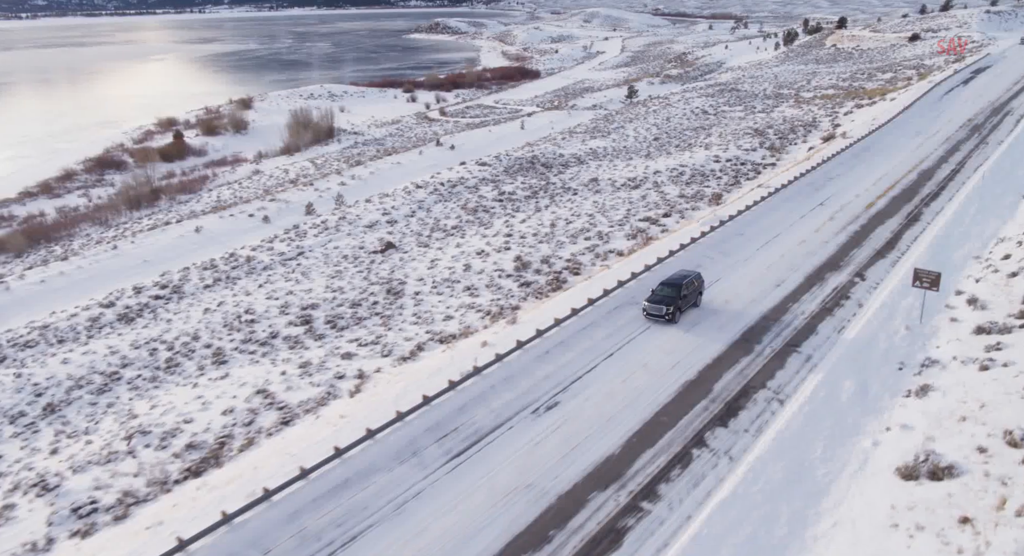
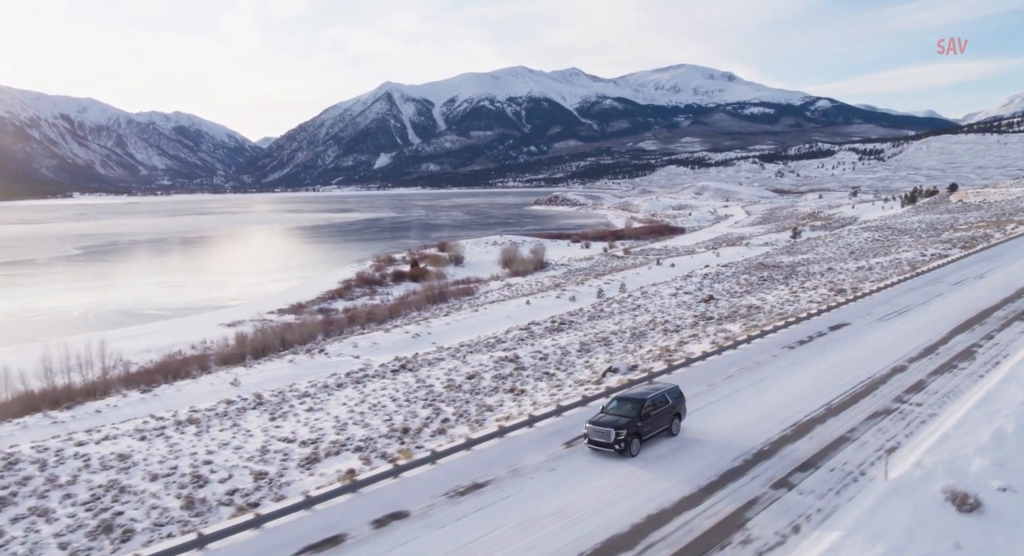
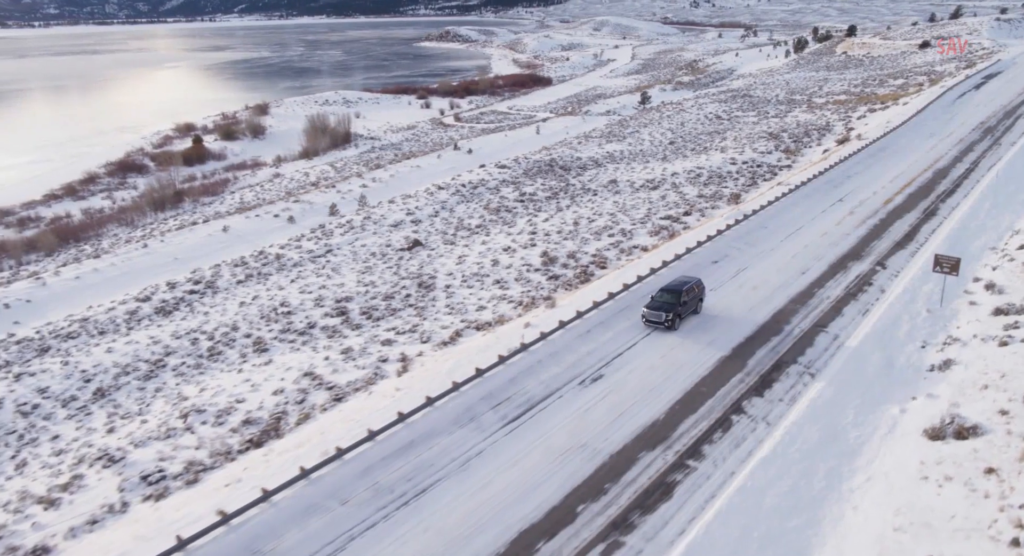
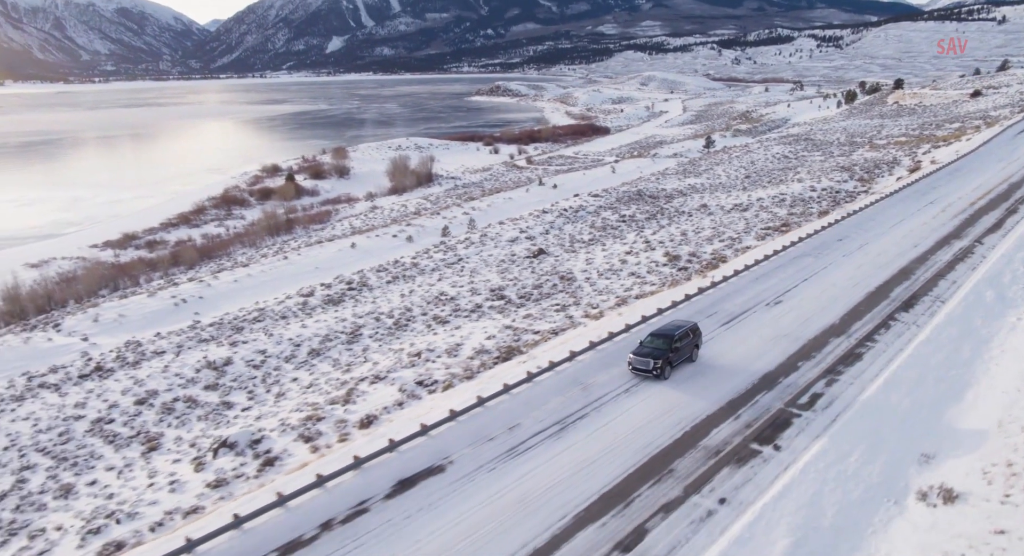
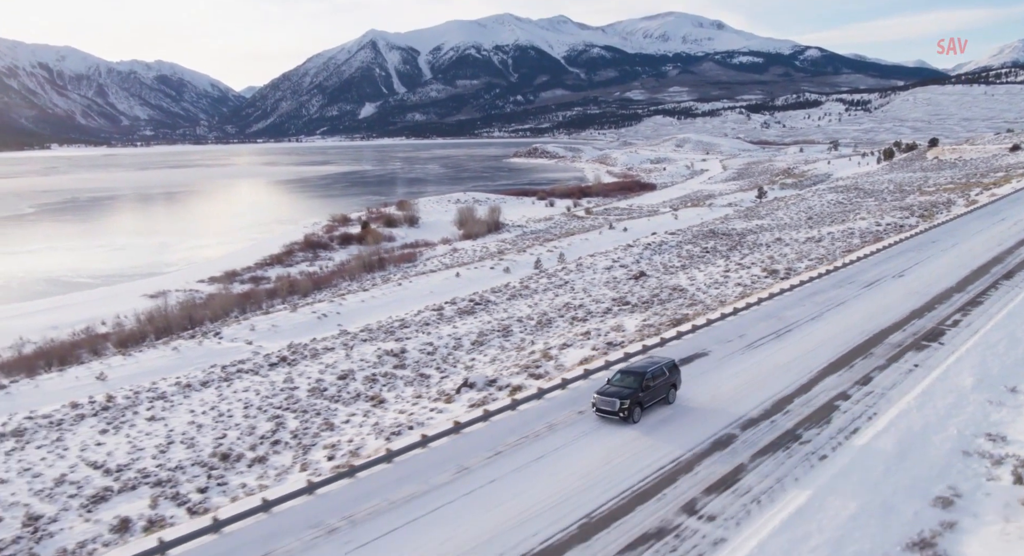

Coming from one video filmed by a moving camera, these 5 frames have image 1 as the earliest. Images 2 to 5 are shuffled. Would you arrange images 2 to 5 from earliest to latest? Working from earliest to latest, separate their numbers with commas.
3, 4, 5, 2
